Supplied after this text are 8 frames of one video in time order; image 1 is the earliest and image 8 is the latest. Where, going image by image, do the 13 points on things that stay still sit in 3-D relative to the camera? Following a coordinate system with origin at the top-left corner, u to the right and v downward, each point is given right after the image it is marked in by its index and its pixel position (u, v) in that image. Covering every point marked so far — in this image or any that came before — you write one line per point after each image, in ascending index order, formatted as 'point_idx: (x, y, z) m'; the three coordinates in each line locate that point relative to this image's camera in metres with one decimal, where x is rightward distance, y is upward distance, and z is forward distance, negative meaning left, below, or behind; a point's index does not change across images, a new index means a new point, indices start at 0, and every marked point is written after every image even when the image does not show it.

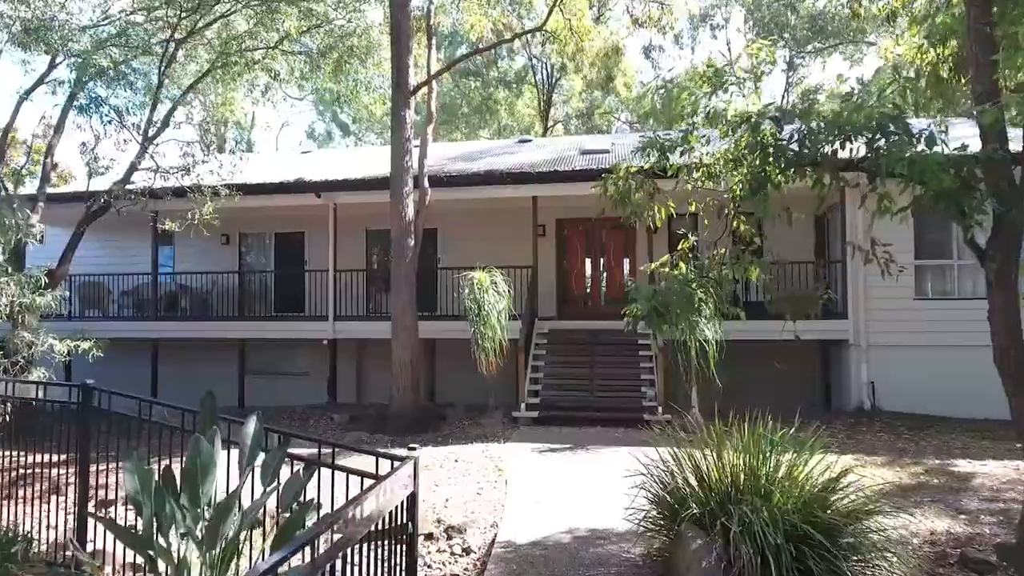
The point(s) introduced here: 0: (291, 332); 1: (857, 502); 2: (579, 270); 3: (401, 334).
0: (-2.8, -0.6, +12.4) m
1: (+1.5, -0.9, +4.3) m
2: (+0.9, +0.2, +13.3) m
3: (-1.1, -0.5, +10.1) m
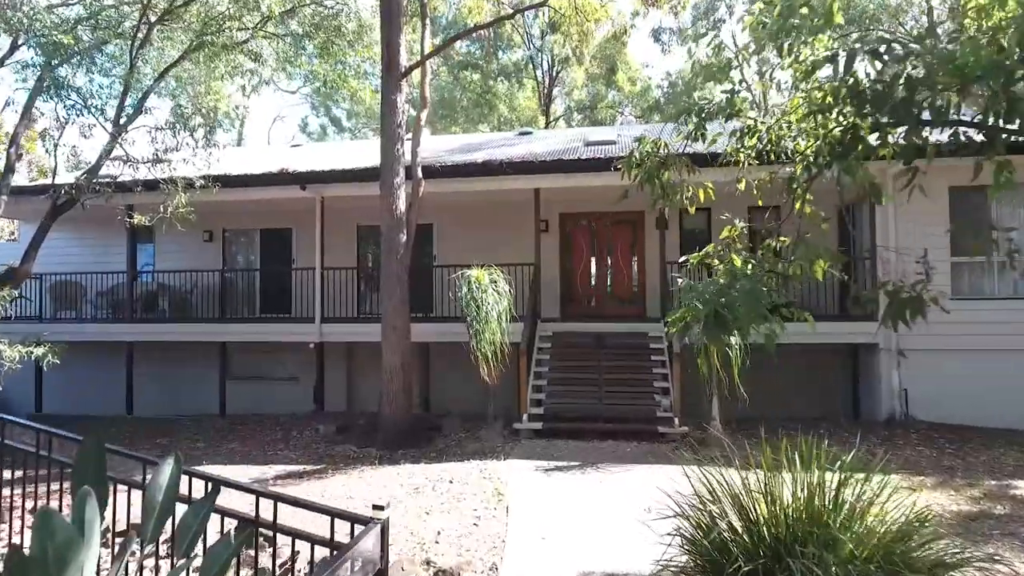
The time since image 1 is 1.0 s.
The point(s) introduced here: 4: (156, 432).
0: (-2.8, -0.5, +11.6) m
1: (+1.5, -0.9, +3.5) m
2: (+0.9, +0.2, +12.4) m
3: (-1.1, -0.5, +9.3) m
4: (-3.8, -1.6, +10.7) m
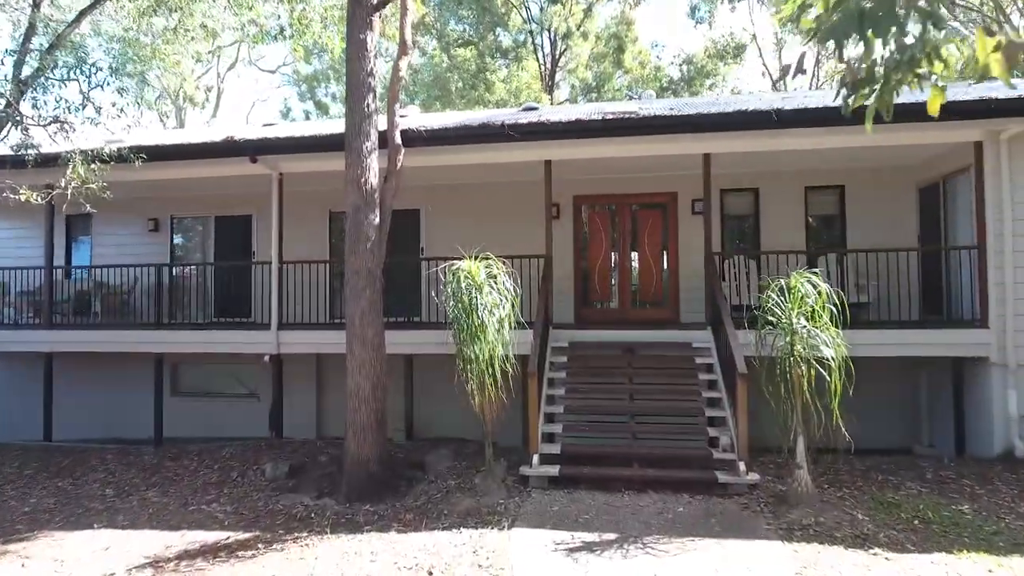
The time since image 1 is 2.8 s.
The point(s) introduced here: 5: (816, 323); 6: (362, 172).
0: (-2.7, -0.5, +9.4) m
1: (+1.6, -0.9, +1.3) m
2: (+0.9, +0.3, +10.2) m
3: (-1.1, -0.5, +7.1) m
4: (-3.8, -1.5, +8.4) m
5: (+1.7, -0.2, +5.6) m
6: (-1.1, +0.8, +7.2) m
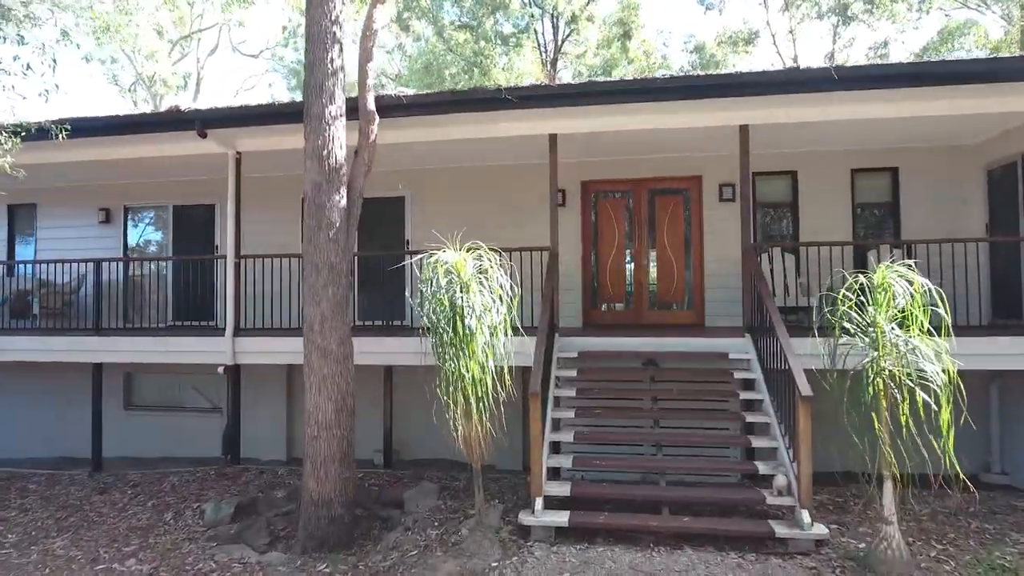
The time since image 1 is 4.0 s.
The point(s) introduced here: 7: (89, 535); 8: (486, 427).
0: (-2.8, -0.5, +8.0) m
1: (+1.5, -0.9, -0.1) m
2: (+0.9, +0.3, +8.8) m
3: (-1.1, -0.5, +5.7) m
4: (-3.8, -1.5, +7.1) m
5: (+1.7, -0.2, +4.2) m
6: (-1.1, +0.8, +5.8) m
7: (-2.5, -1.4, +5.8) m
8: (-0.1, -0.7, +4.7) m
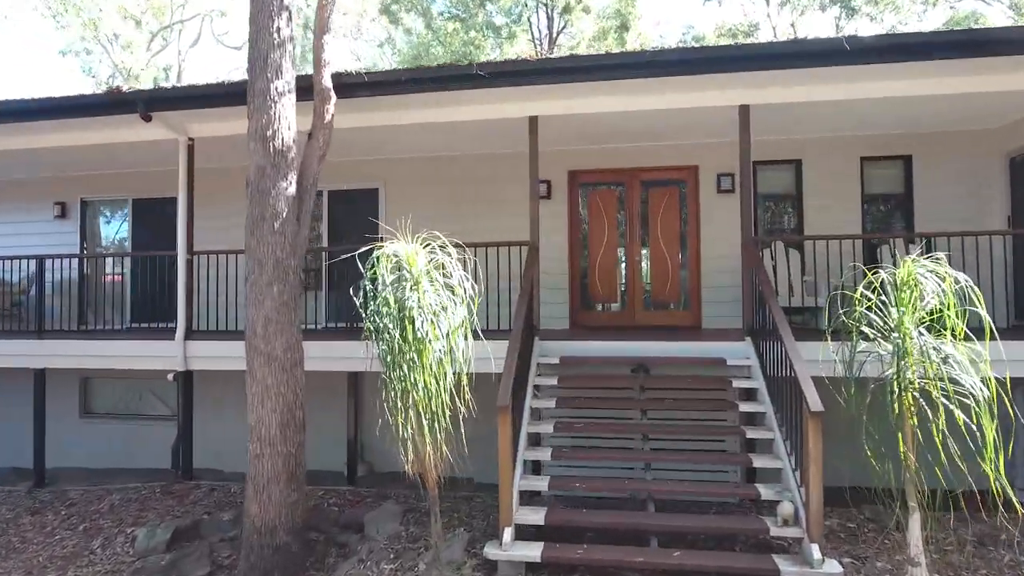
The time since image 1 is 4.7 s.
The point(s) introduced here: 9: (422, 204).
0: (-2.9, -0.5, +7.3) m
1: (+1.4, -0.9, -0.8) m
2: (+0.8, +0.3, +8.1) m
3: (-1.3, -0.5, +5.0) m
4: (-4.0, -1.5, +6.4) m
5: (+1.6, -0.2, +3.5) m
6: (-1.3, +0.9, +5.1) m
7: (-2.6, -1.4, +5.1) m
8: (-0.3, -0.7, +4.1) m
9: (-0.8, +0.7, +8.3) m
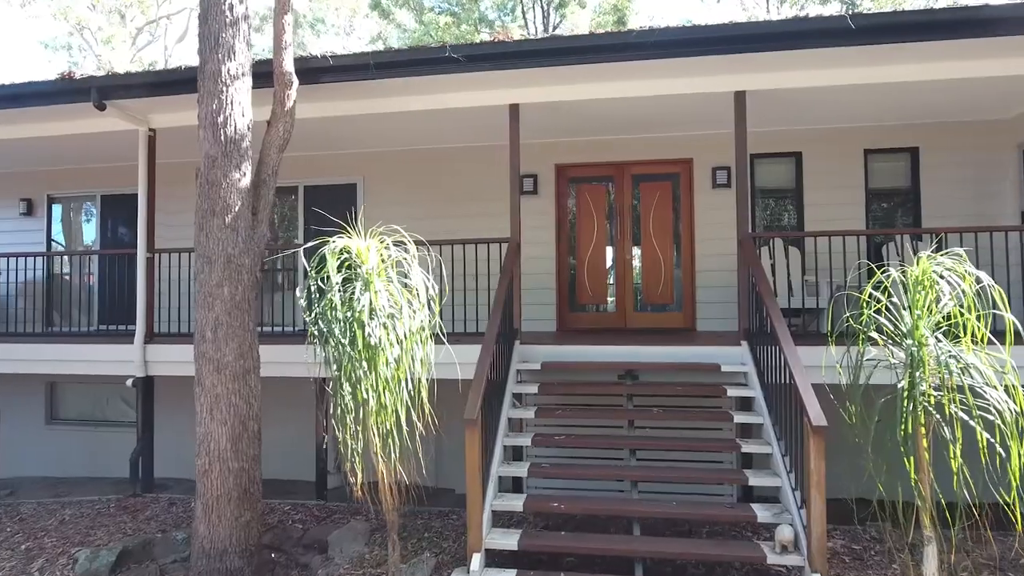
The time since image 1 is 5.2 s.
0: (-3.0, -0.5, +6.9) m
1: (+1.3, -0.9, -1.2) m
2: (+0.6, +0.3, +7.7) m
3: (-1.4, -0.5, +4.6) m
4: (-4.1, -1.5, +6.0) m
5: (+1.4, -0.2, +3.1) m
6: (-1.4, +0.9, +4.7) m
7: (-2.8, -1.4, +4.7) m
8: (-0.4, -0.7, +3.6) m
9: (-0.9, +0.7, +7.8) m
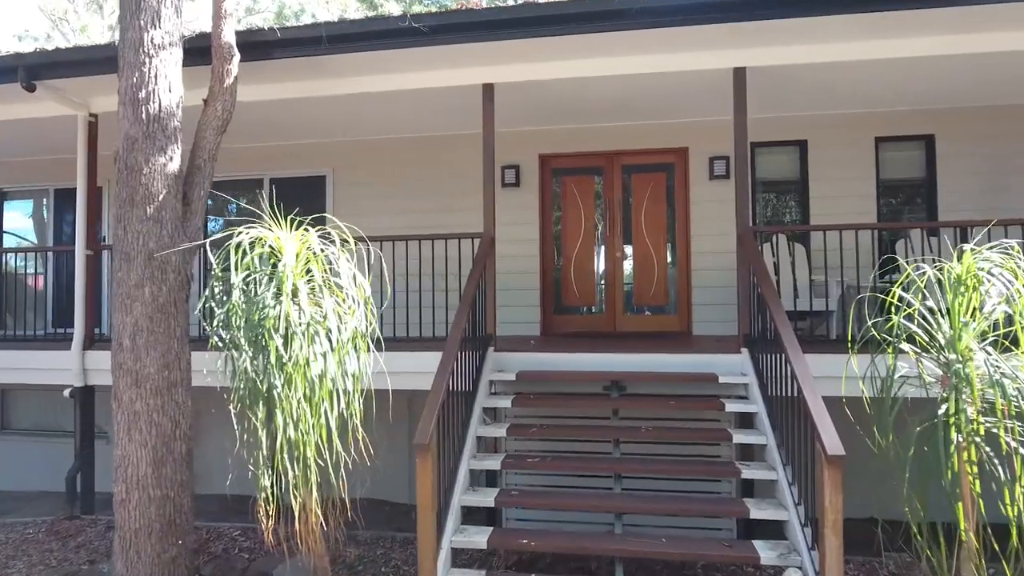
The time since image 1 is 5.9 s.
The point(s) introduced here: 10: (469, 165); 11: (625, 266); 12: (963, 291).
0: (-3.2, -0.5, +6.3) m
1: (+1.1, -0.9, -1.8) m
2: (+0.5, +0.3, +7.1) m
3: (-1.5, -0.5, +4.0) m
4: (-4.2, -1.5, +5.4) m
5: (+1.3, -0.2, +2.5) m
6: (-1.5, +0.9, +4.1) m
7: (-2.9, -1.4, +4.1) m
8: (-0.5, -0.7, +3.0) m
9: (-1.0, +0.7, +7.2) m
10: (-0.3, +0.9, +7.1) m
11: (+0.8, +0.2, +7.0) m
12: (+1.2, 0.0, +2.6) m
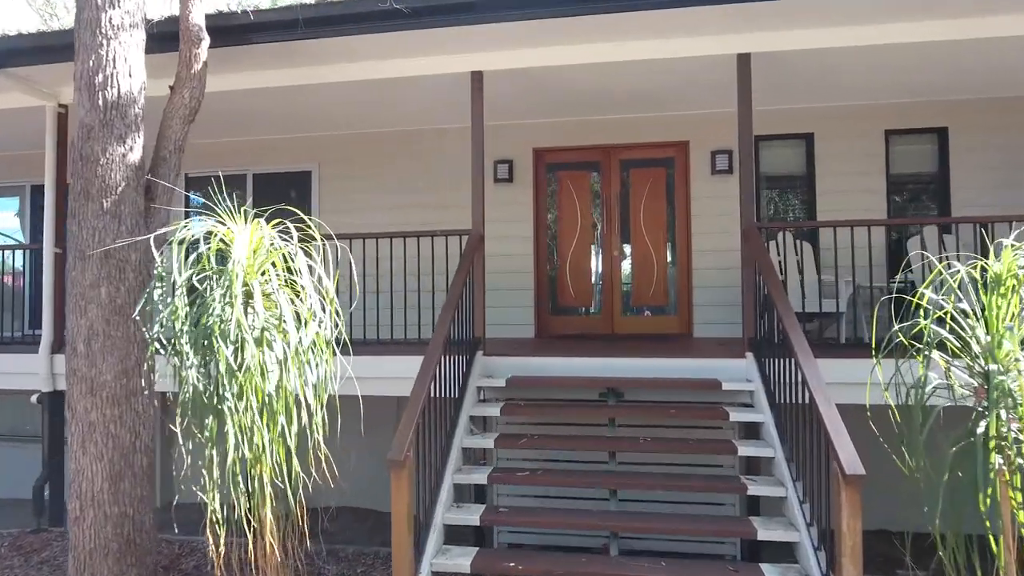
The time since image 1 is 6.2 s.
0: (-3.2, -0.5, +6.0) m
1: (+1.1, -0.9, -2.1) m
2: (+0.5, +0.3, +6.8) m
3: (-1.6, -0.5, +3.7) m
4: (-4.3, -1.5, +5.1) m
5: (+1.2, -0.2, +2.2) m
6: (-1.6, +0.9, +3.8) m
7: (-2.9, -1.4, +3.8) m
8: (-0.6, -0.7, +2.7) m
9: (-1.1, +0.7, +6.9) m
10: (-0.4, +0.9, +6.8) m
11: (+0.8, +0.2, +6.7) m
12: (+1.1, 0.0, +2.2) m
